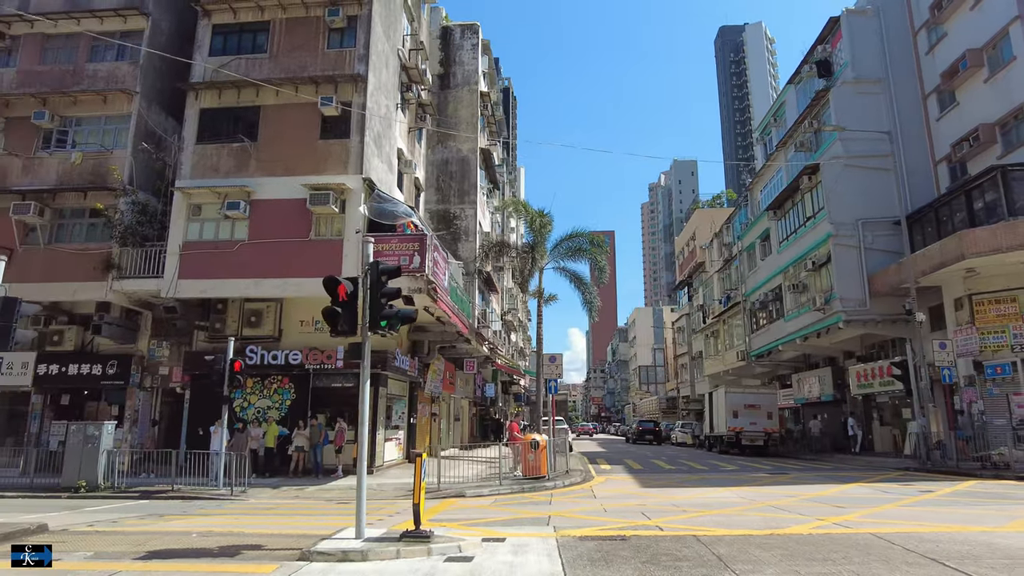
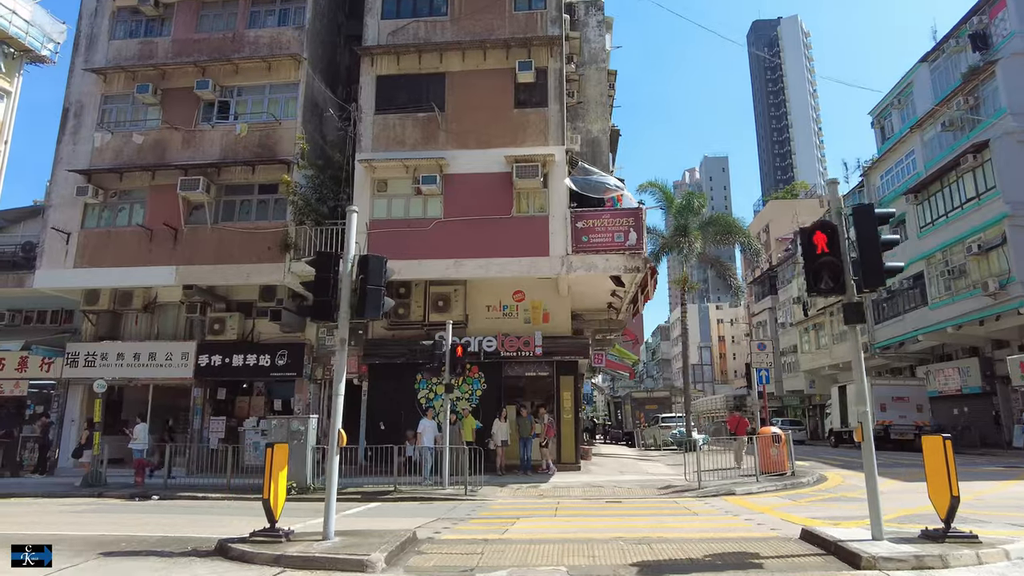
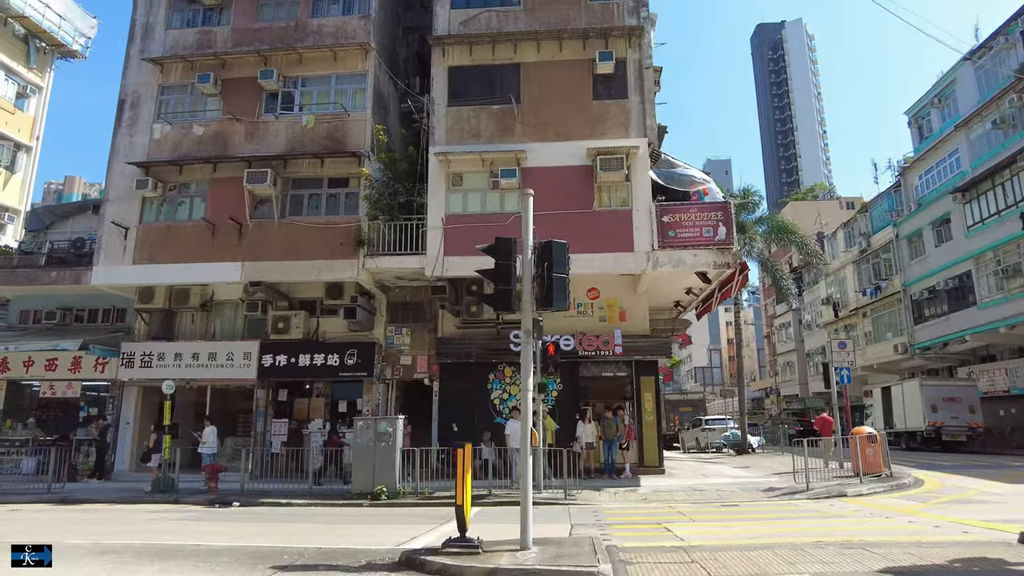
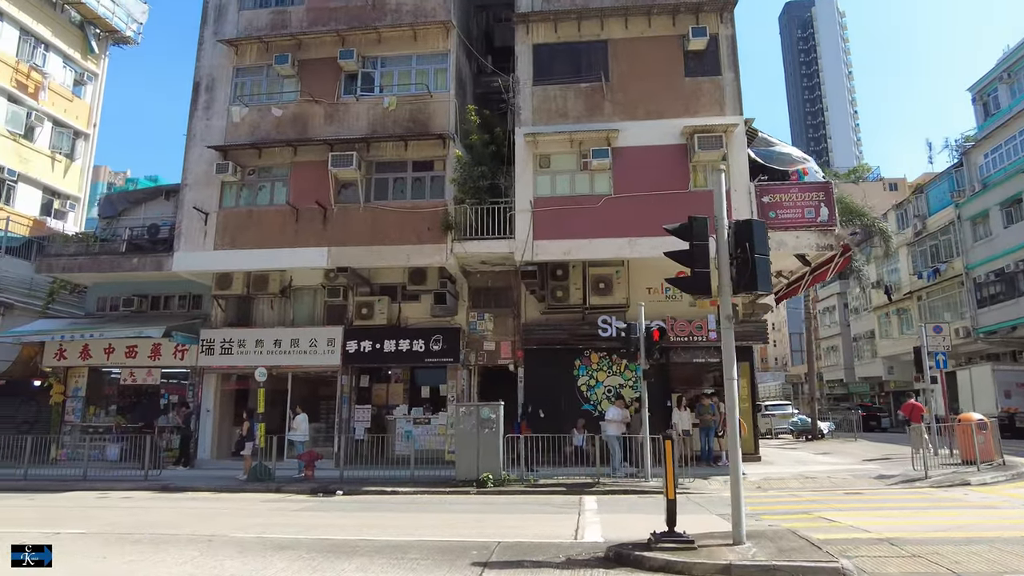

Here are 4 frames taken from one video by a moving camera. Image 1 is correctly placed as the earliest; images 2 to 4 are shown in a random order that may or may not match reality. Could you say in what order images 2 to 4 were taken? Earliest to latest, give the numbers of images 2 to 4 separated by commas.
2, 3, 4
